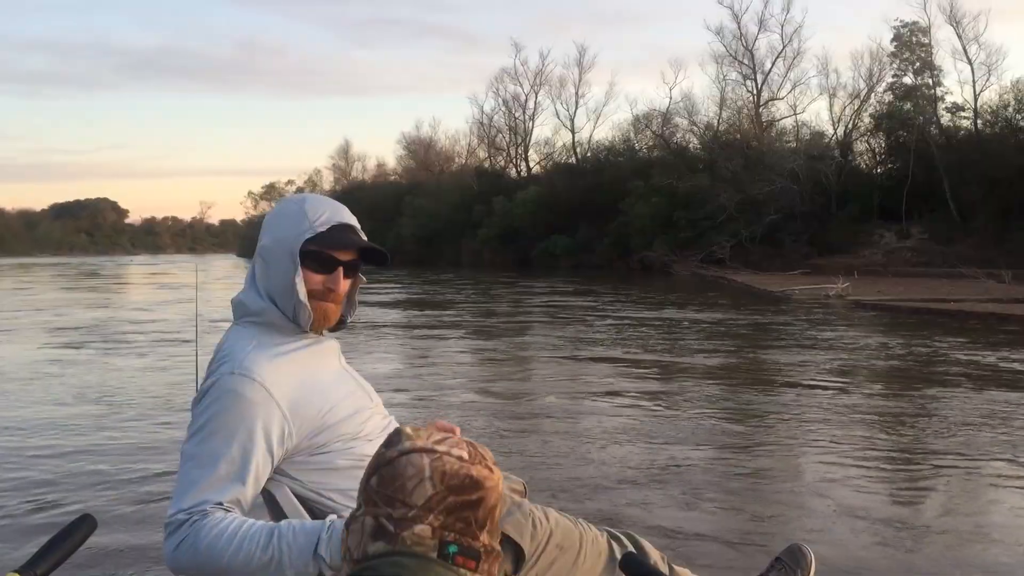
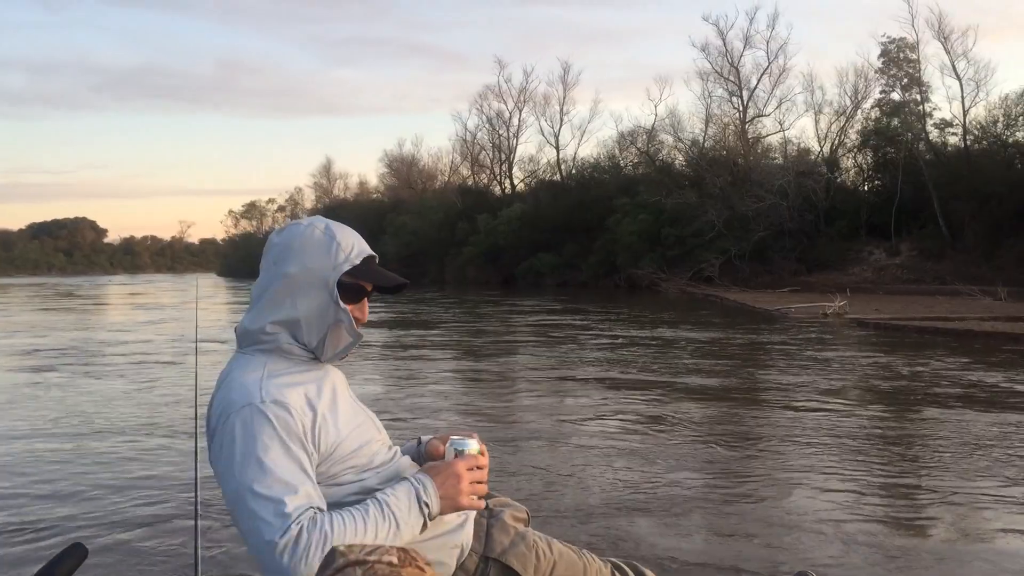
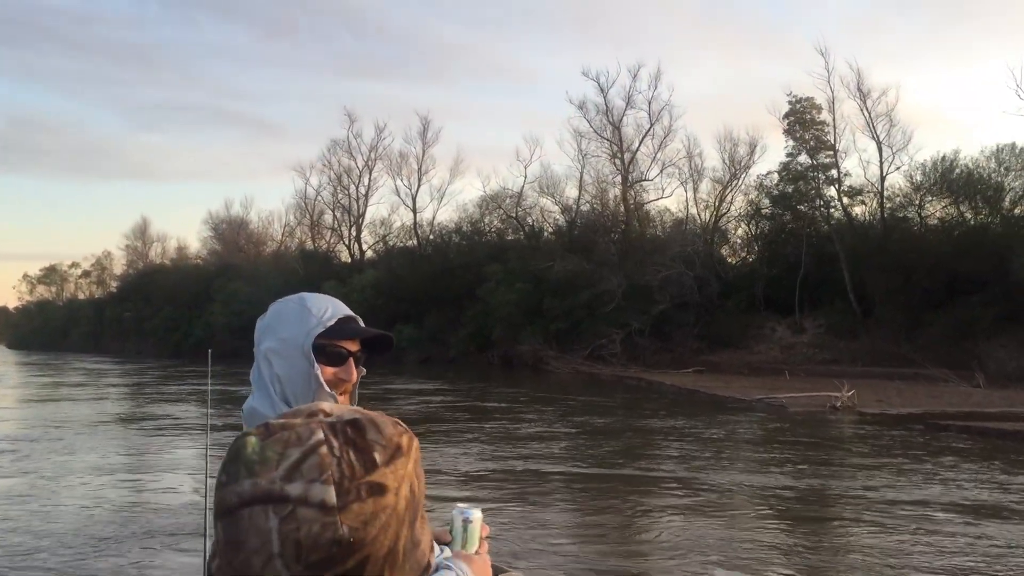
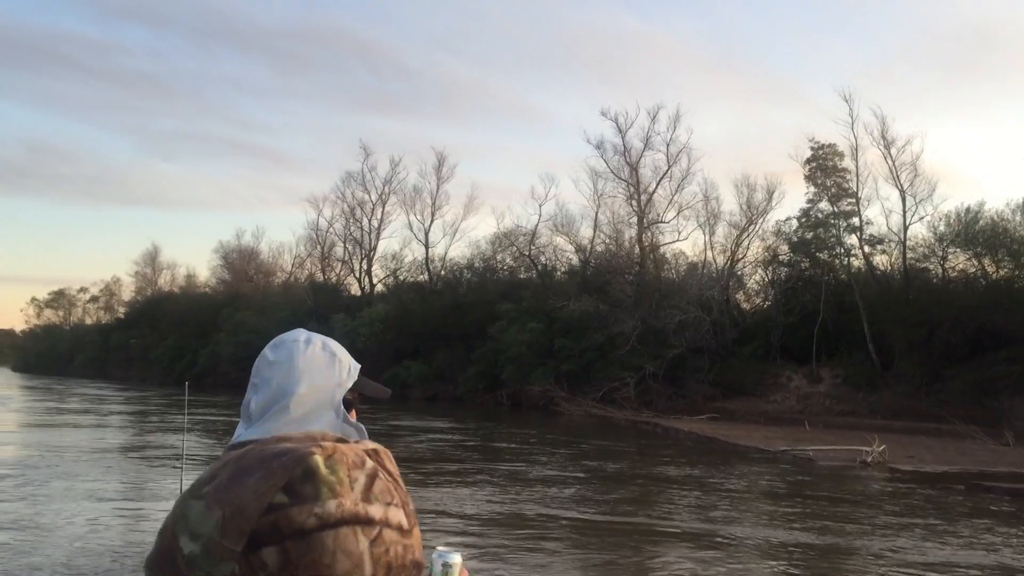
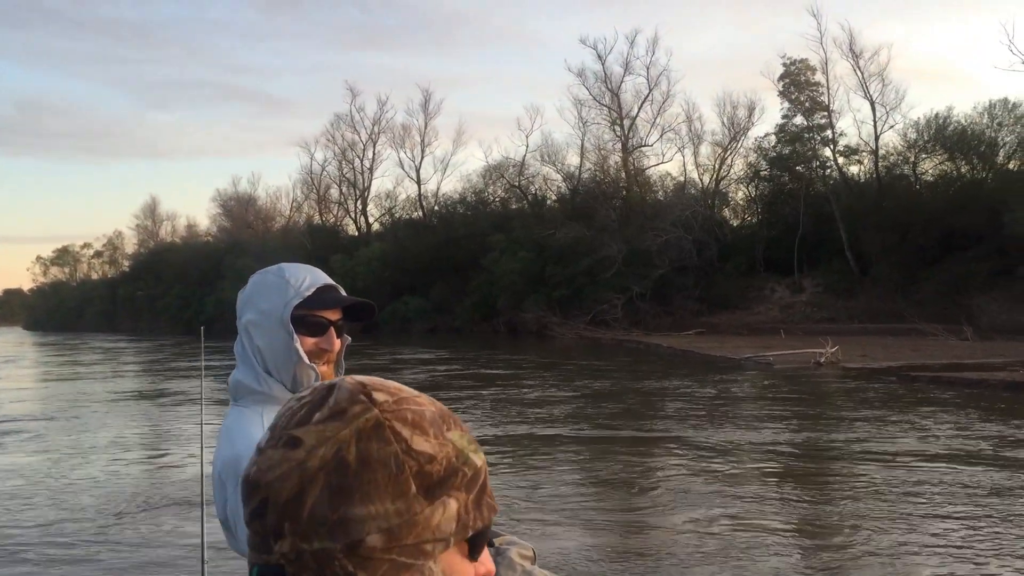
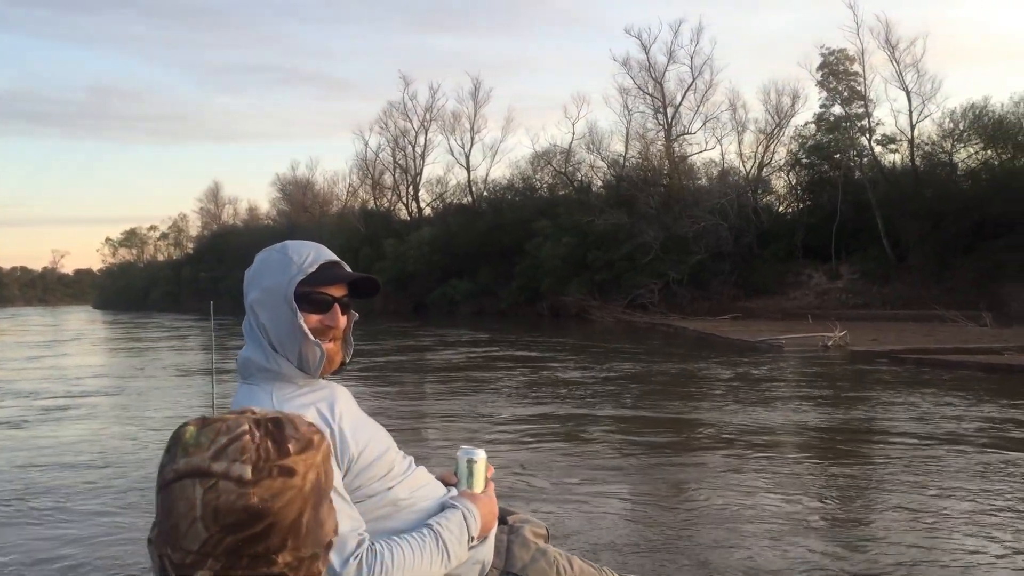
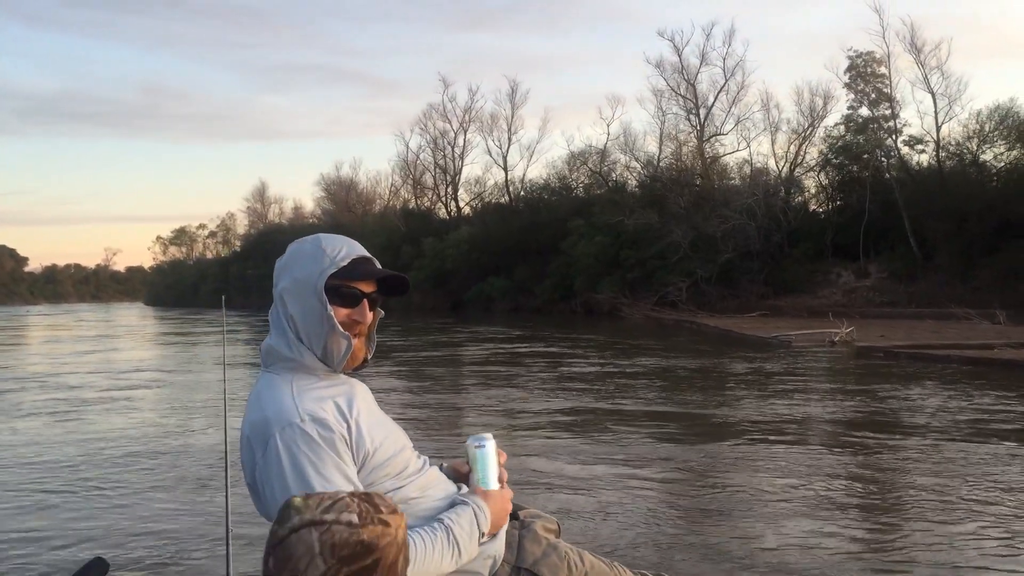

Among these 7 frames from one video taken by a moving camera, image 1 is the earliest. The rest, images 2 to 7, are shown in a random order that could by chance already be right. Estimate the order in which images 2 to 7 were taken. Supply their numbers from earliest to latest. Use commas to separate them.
2, 7, 6, 5, 3, 4
